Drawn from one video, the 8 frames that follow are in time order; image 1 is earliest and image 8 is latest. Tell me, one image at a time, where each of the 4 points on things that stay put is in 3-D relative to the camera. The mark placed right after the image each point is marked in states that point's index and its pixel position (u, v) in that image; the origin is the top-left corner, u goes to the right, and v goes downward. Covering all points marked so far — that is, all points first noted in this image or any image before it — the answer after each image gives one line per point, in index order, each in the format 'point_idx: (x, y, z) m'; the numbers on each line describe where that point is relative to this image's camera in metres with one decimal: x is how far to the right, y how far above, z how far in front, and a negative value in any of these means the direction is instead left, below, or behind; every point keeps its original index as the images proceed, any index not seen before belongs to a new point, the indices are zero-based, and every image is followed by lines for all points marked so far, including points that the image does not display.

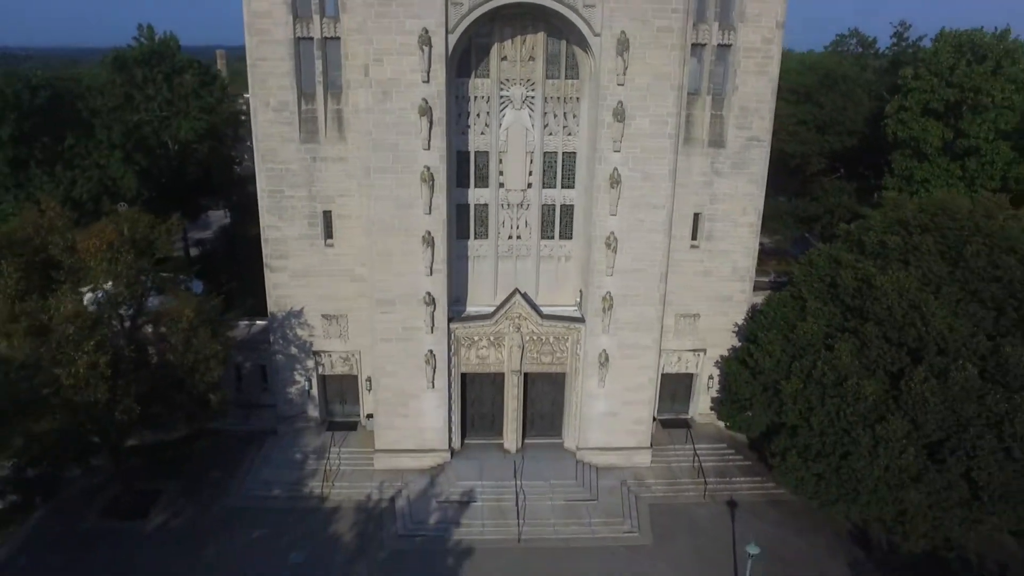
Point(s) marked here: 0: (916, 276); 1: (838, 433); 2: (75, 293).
0: (+10.5, +0.3, +19.9) m
1: (+8.3, -3.7, +19.4) m
2: (-11.2, -0.1, +19.8) m
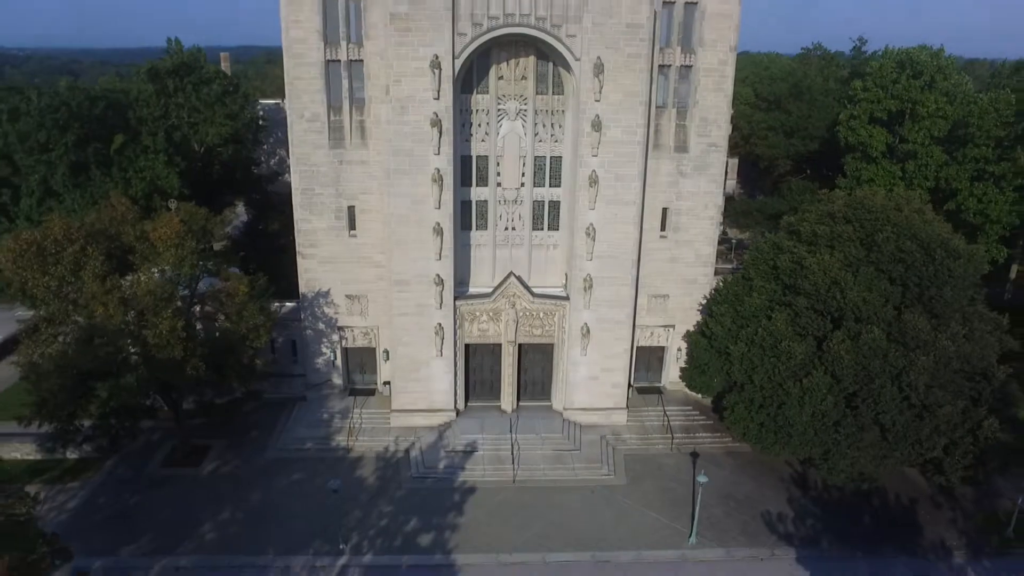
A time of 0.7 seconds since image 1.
0: (+10.3, +0.9, +24.2) m
1: (+8.2, -3.1, +23.7) m
2: (-11.3, +0.5, +24.1) m
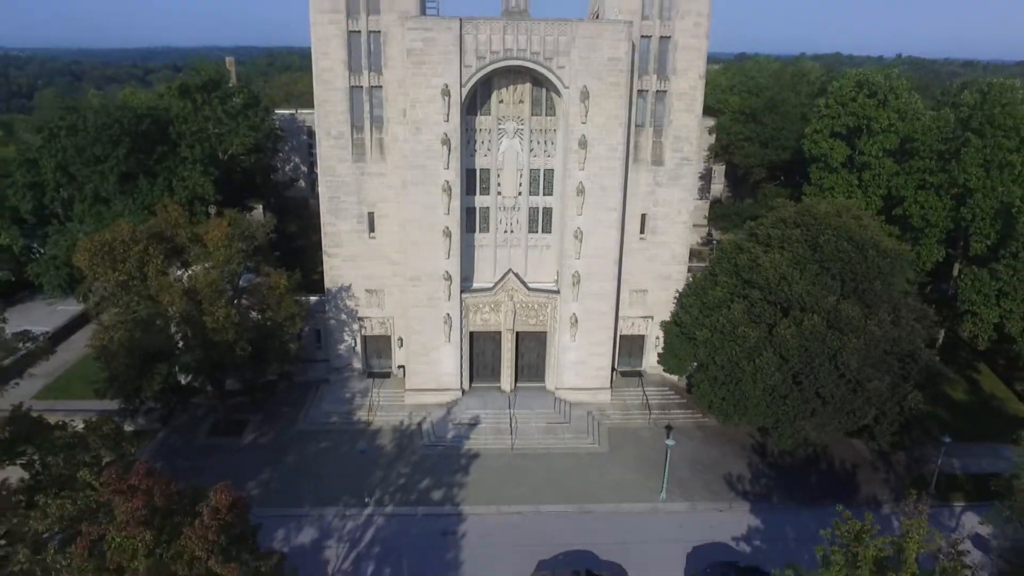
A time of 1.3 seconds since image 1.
0: (+10.3, +1.1, +28.5) m
1: (+8.2, -2.9, +28.0) m
2: (-11.4, +0.7, +28.3) m
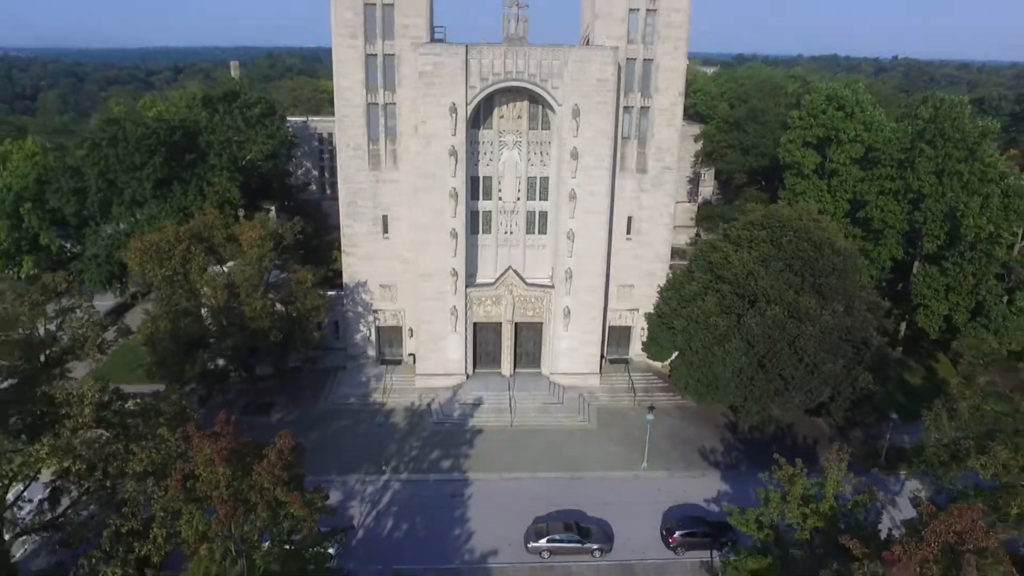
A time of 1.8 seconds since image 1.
0: (+10.3, +1.3, +32.3) m
1: (+8.1, -2.6, +31.8) m
2: (-11.4, +0.9, +32.1) m
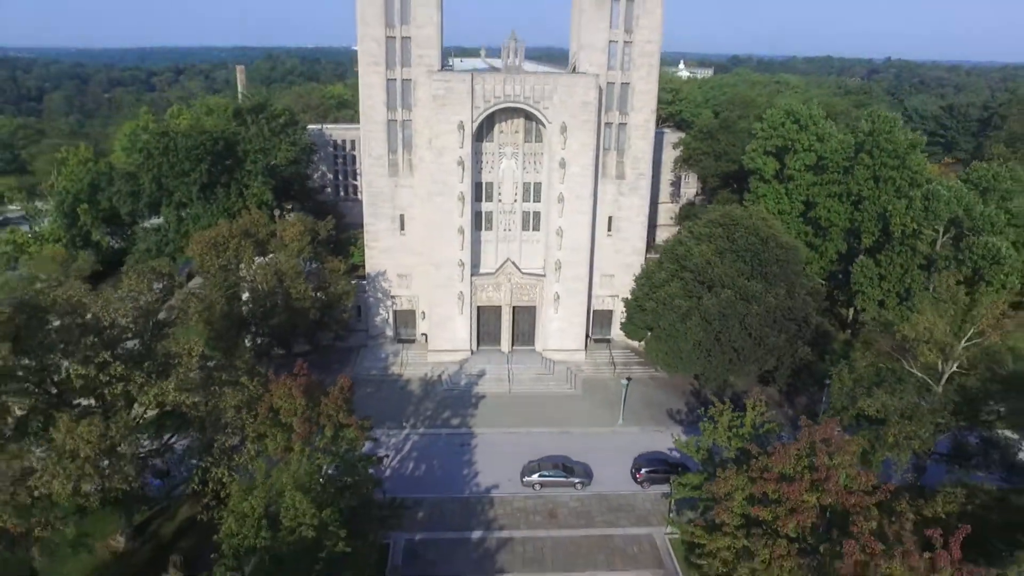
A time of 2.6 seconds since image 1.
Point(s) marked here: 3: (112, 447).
0: (+10.2, +1.9, +38.6) m
1: (+8.0, -2.0, +38.1) m
2: (-11.5, +1.5, +38.3) m
3: (-10.2, -4.1, +19.7) m
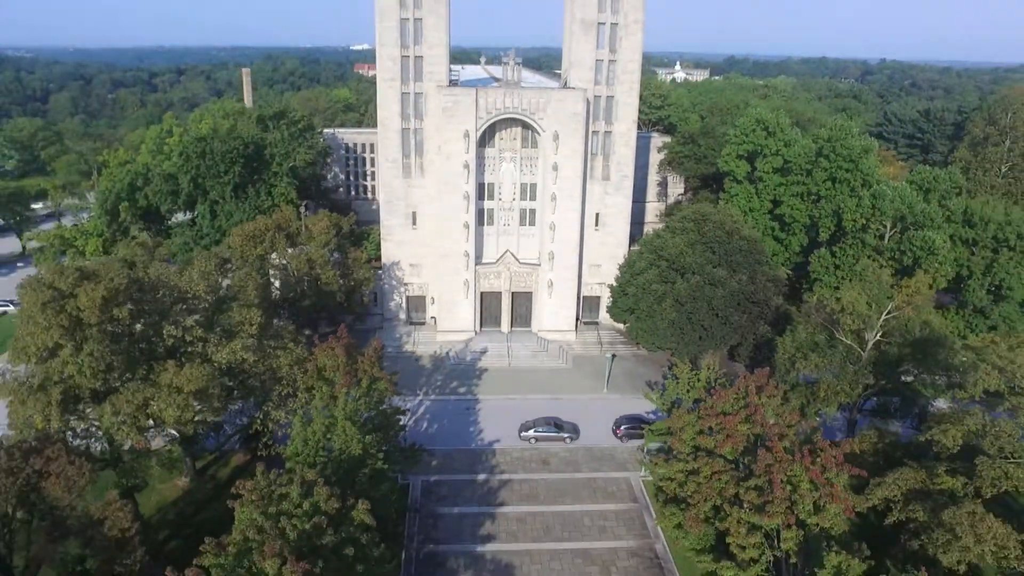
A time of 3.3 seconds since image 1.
0: (+10.1, +2.7, +44.4) m
1: (+8.0, -1.3, +43.9) m
2: (-11.5, +2.3, +44.1) m
3: (-10.2, -3.4, +25.4) m
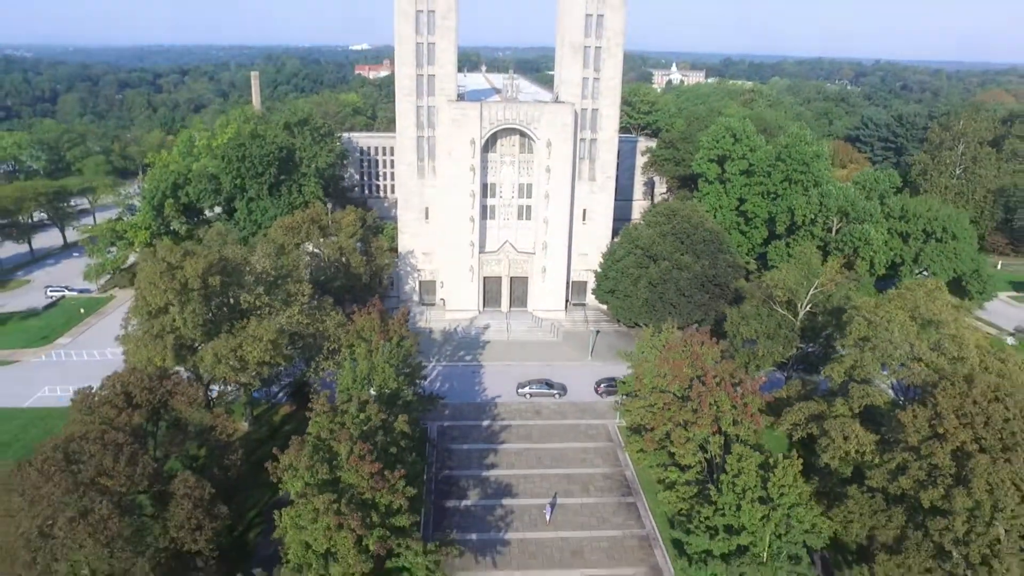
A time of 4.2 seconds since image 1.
0: (+10.0, +3.8, +52.3) m
1: (+7.9, -0.2, +51.8) m
2: (-11.6, +3.4, +51.9) m
3: (-10.3, -2.3, +33.3) m
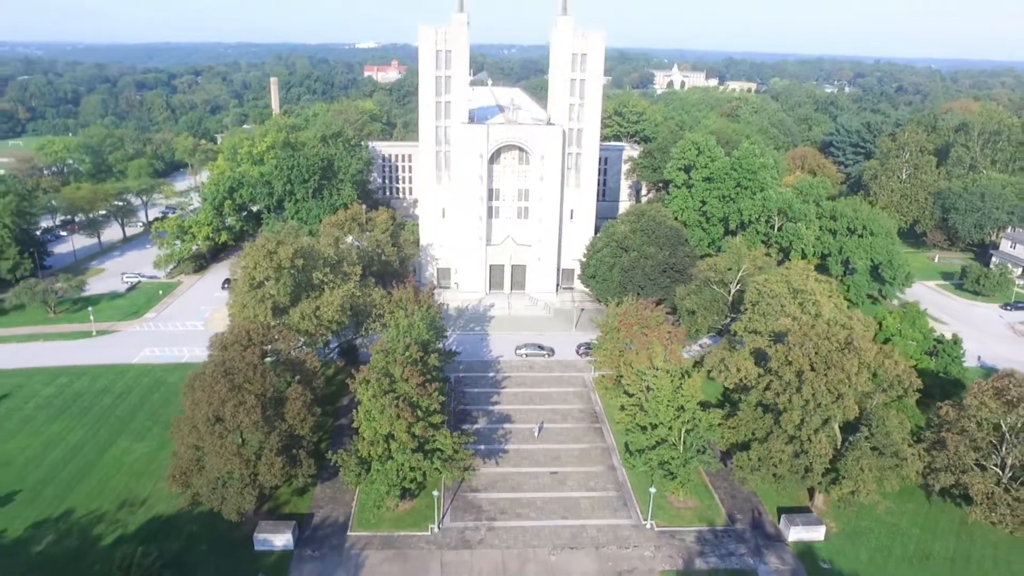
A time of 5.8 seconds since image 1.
0: (+10.1, +5.0, +65.1) m
1: (+7.9, +1.0, +64.6) m
2: (-11.5, +4.6, +64.8) m
3: (-10.3, -1.1, +46.2) m
